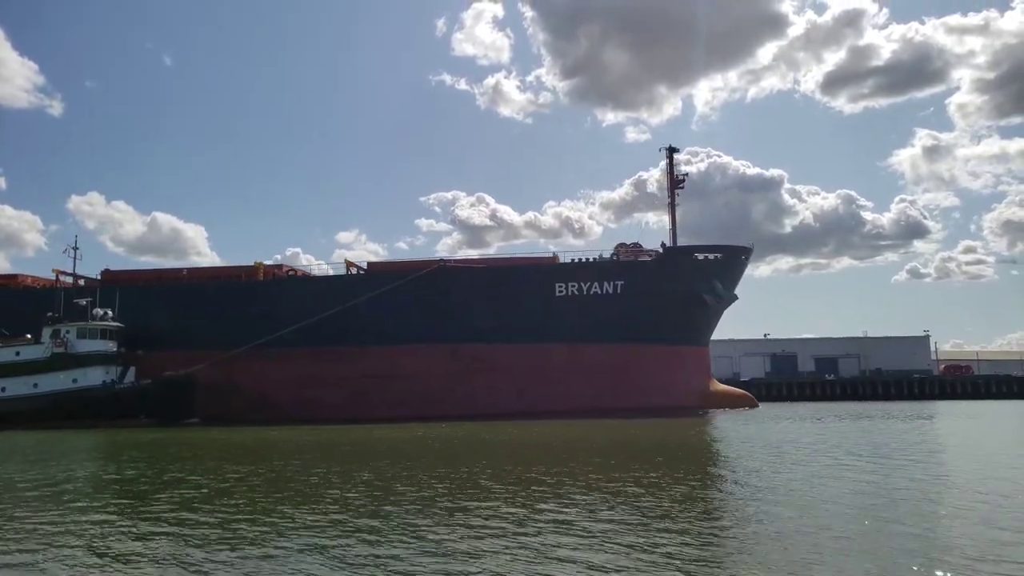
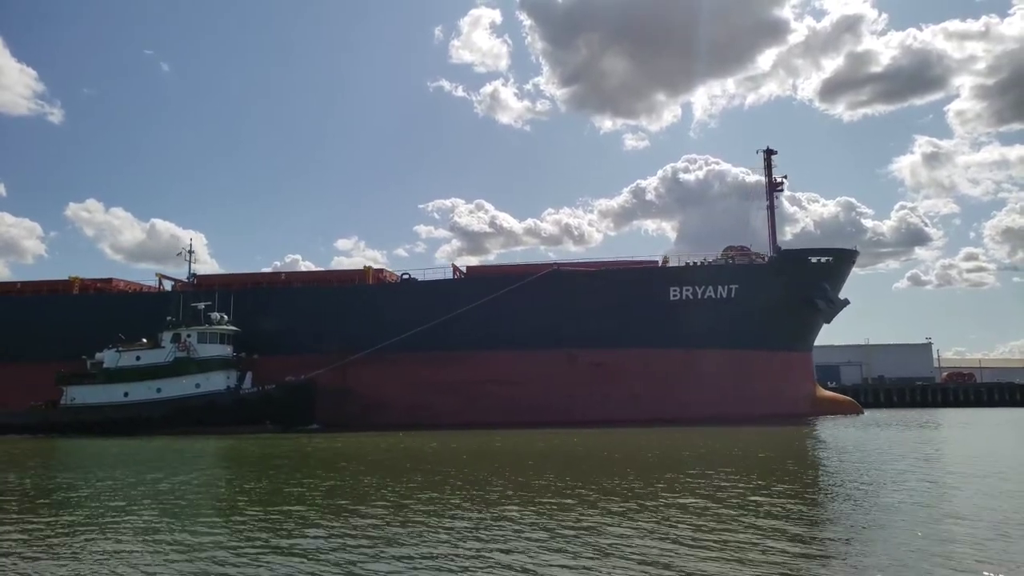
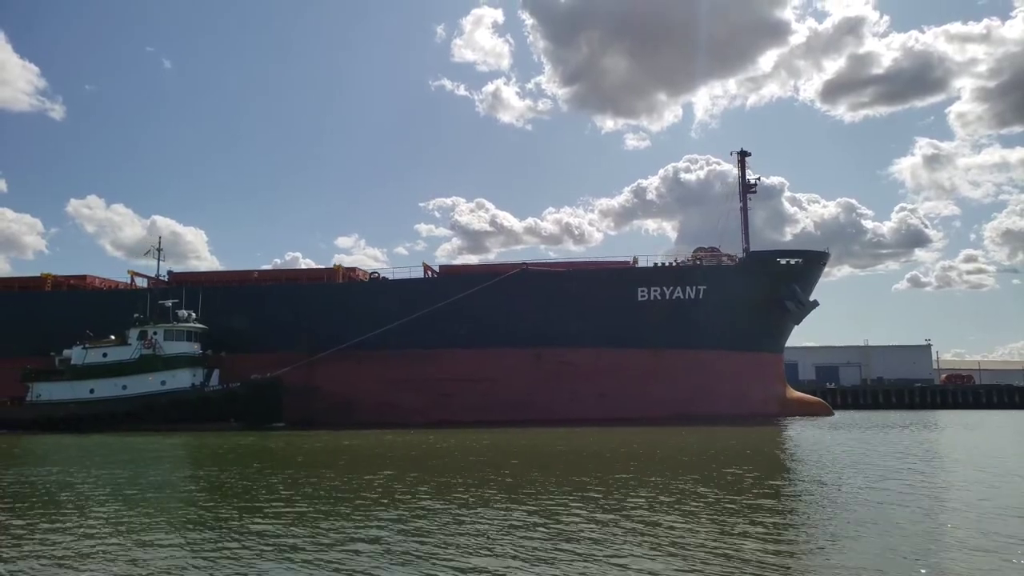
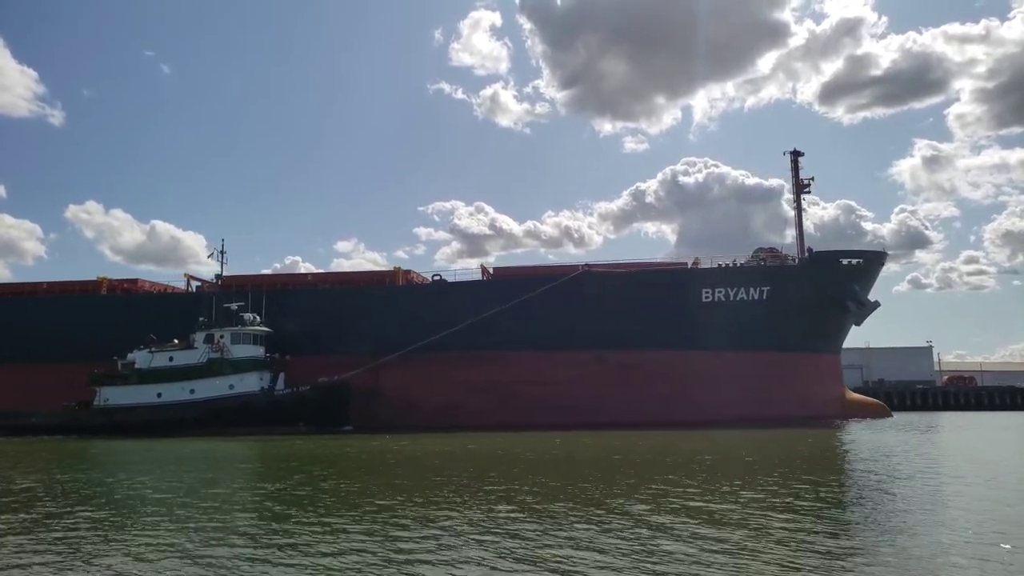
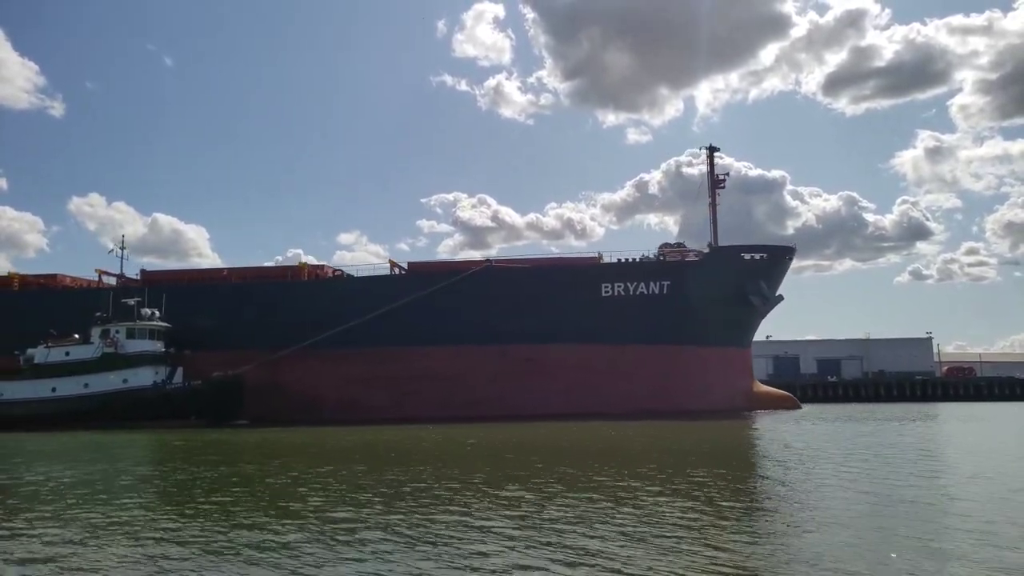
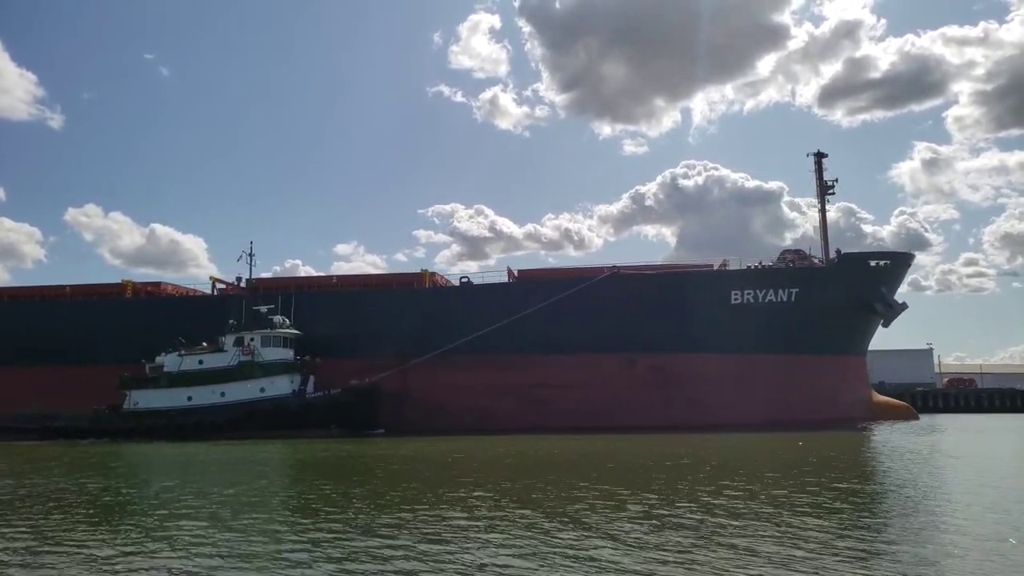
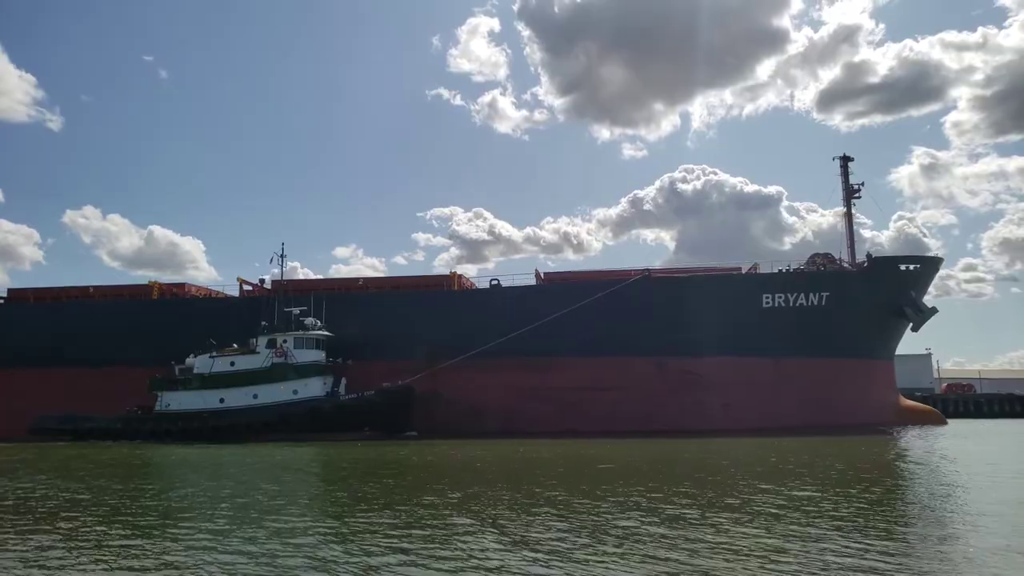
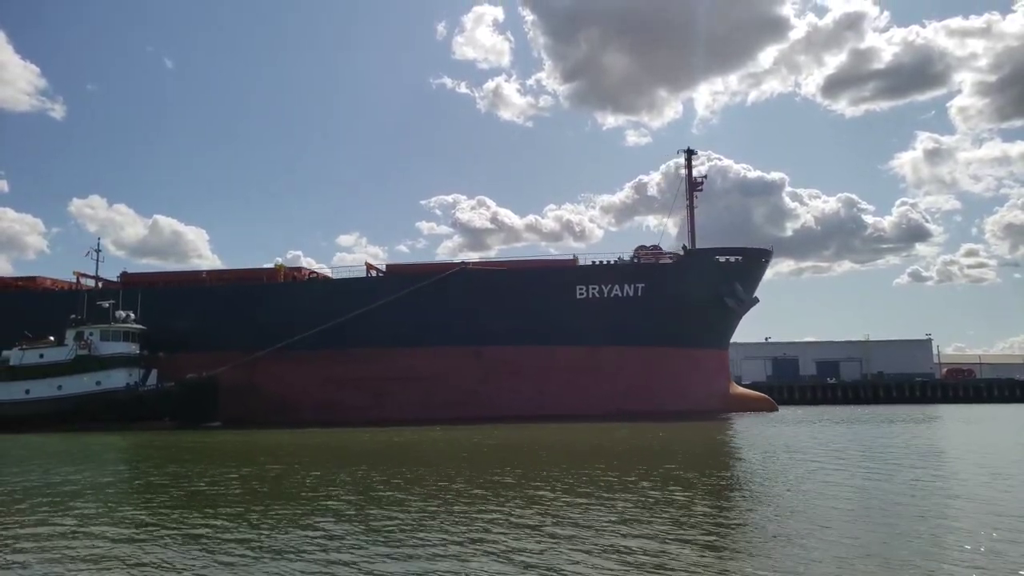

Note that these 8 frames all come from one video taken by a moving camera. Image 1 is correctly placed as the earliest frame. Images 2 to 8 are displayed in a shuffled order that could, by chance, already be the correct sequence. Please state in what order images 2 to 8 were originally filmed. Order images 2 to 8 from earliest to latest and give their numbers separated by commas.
8, 5, 3, 2, 4, 6, 7
